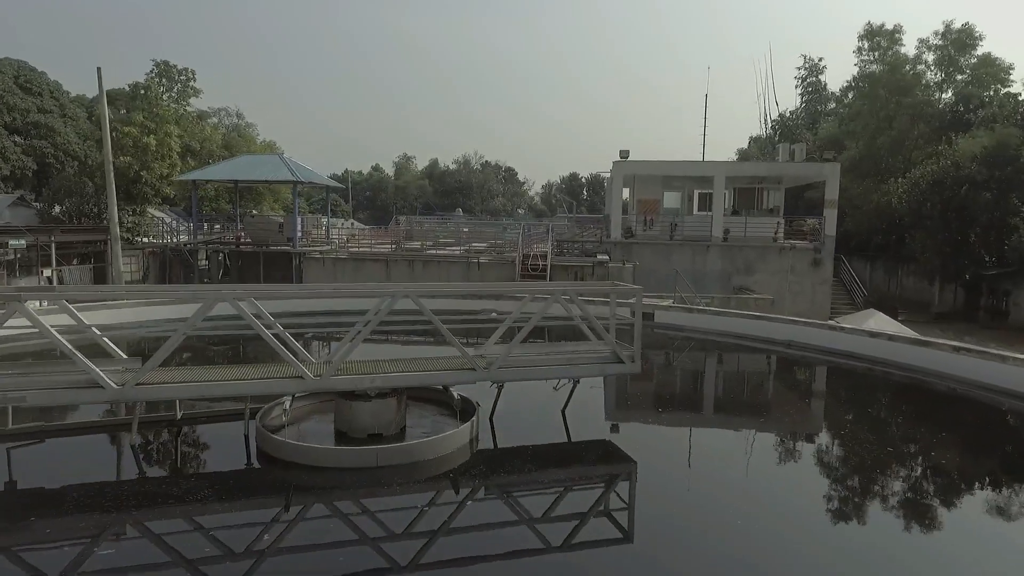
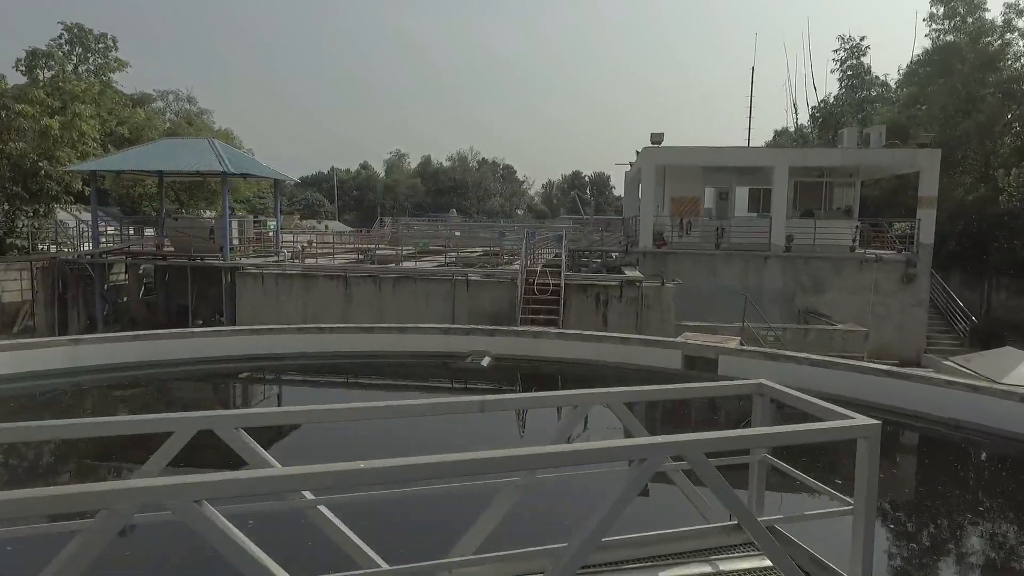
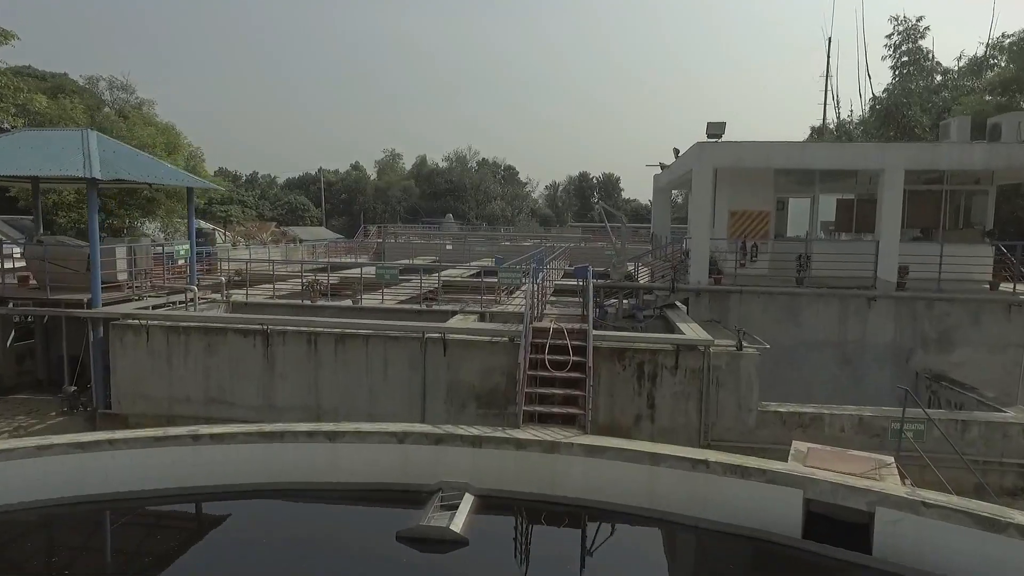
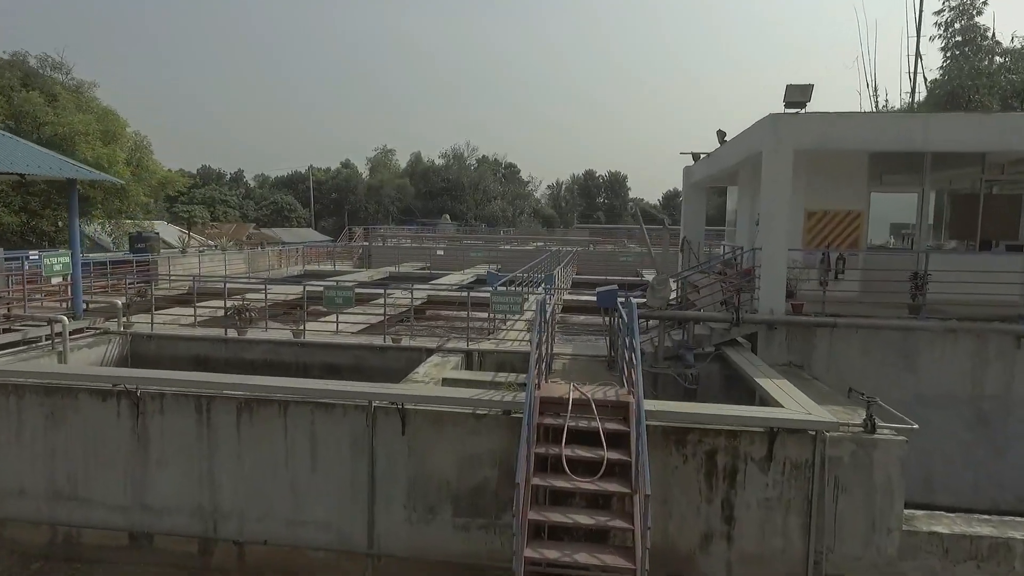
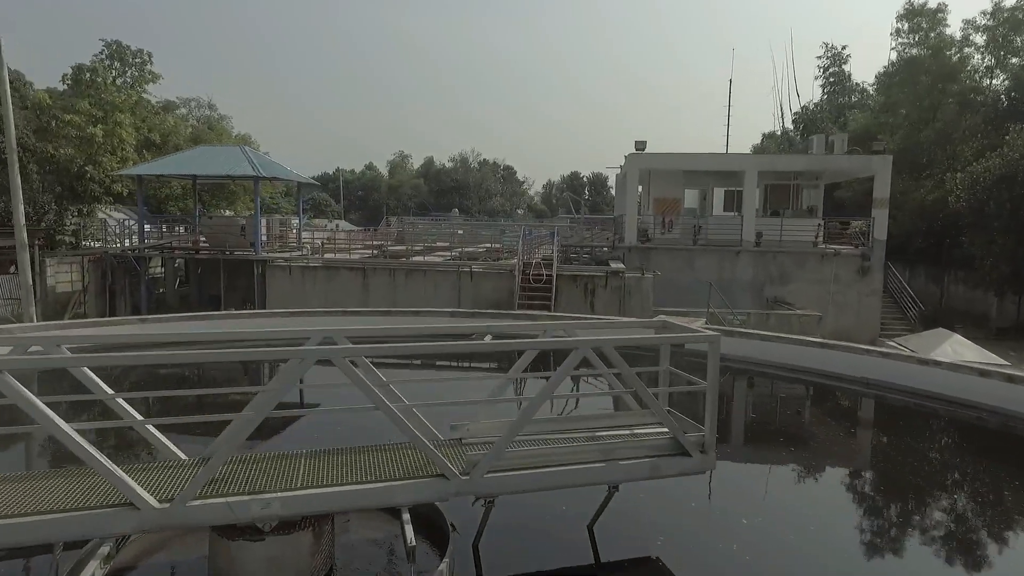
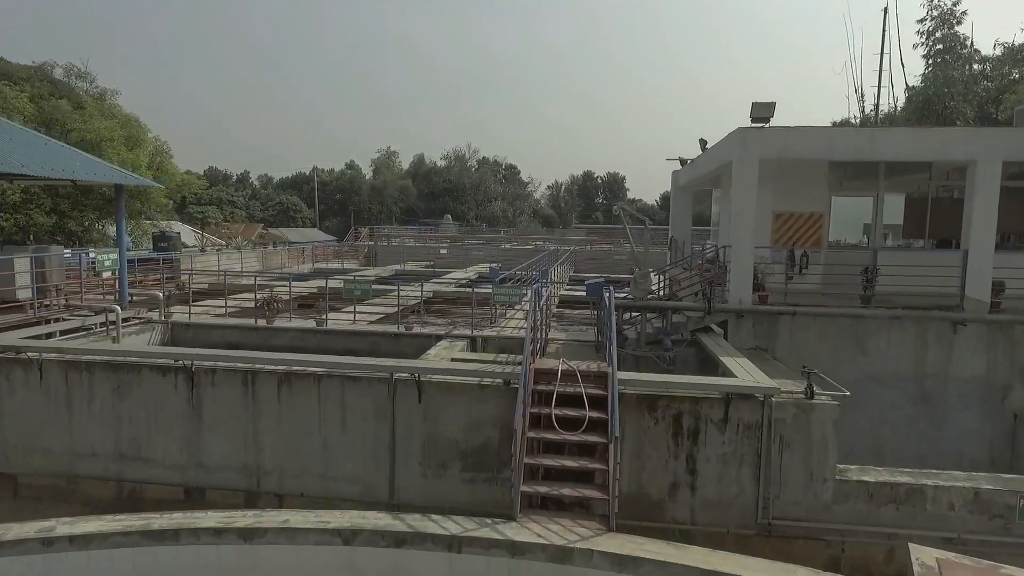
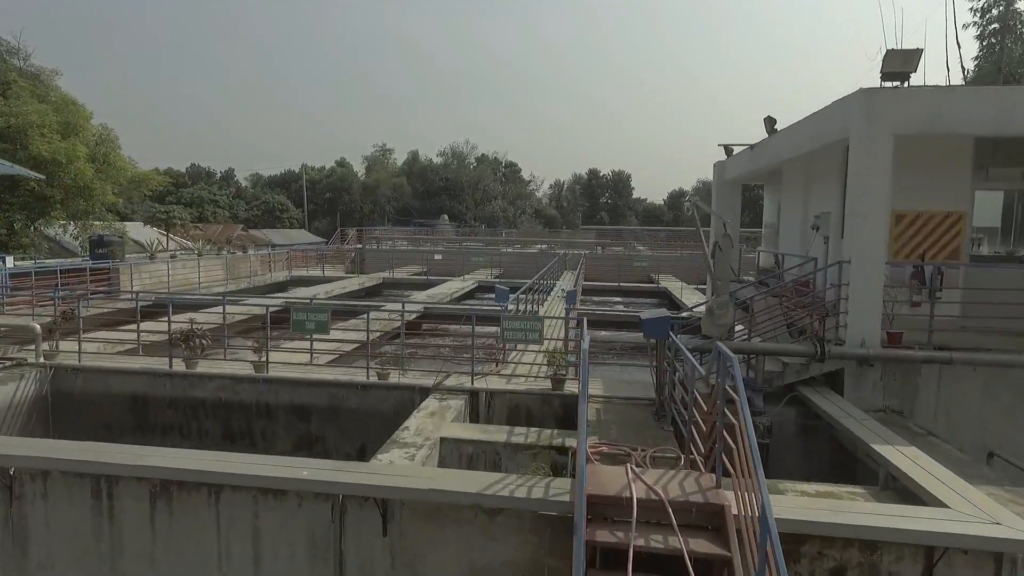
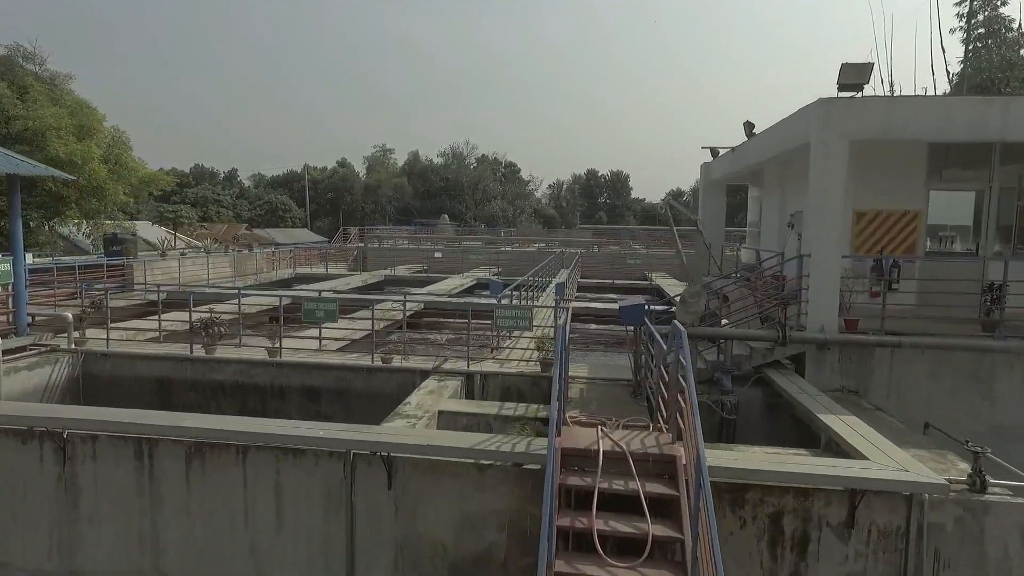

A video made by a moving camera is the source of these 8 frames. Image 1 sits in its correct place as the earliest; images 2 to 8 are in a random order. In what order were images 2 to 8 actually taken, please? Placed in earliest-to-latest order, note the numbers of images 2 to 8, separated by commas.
5, 2, 3, 6, 4, 8, 7
